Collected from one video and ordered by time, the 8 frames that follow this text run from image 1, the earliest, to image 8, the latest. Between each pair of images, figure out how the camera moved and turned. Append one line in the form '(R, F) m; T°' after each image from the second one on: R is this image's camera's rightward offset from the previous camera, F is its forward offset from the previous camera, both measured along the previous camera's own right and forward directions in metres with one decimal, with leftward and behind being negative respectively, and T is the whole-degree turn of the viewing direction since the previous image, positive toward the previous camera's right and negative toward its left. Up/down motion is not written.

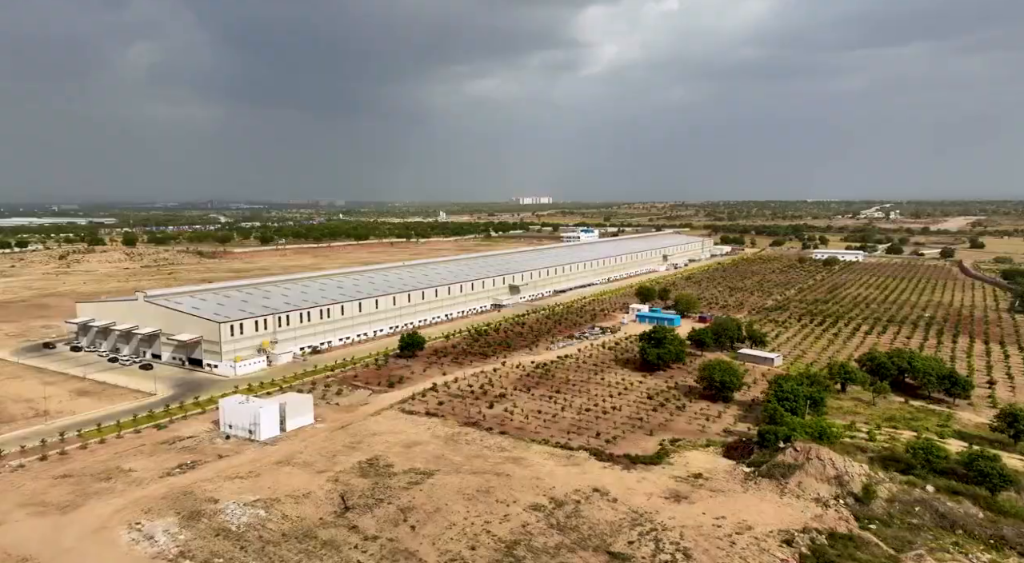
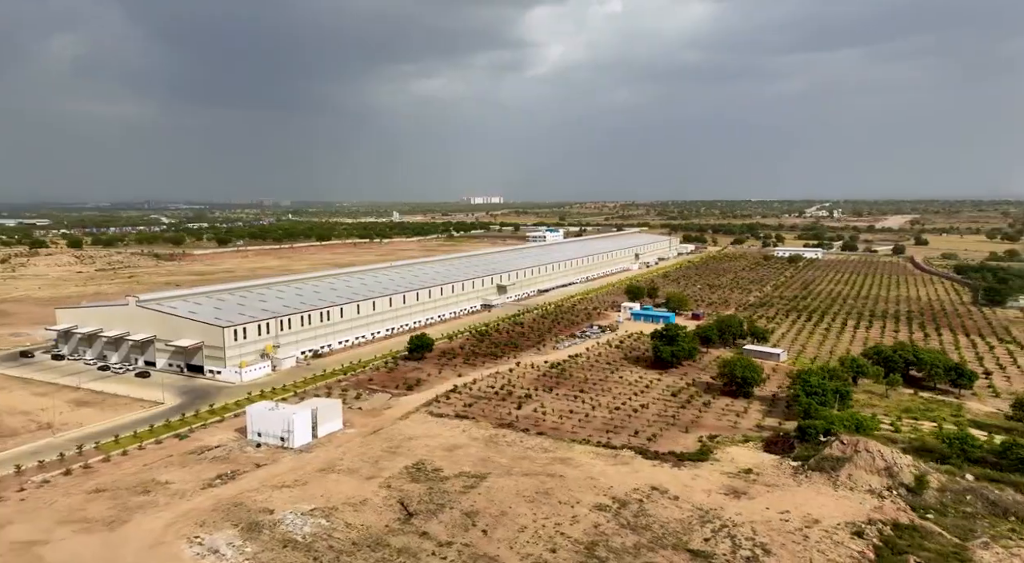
(-2.3, +0.3) m; +4°
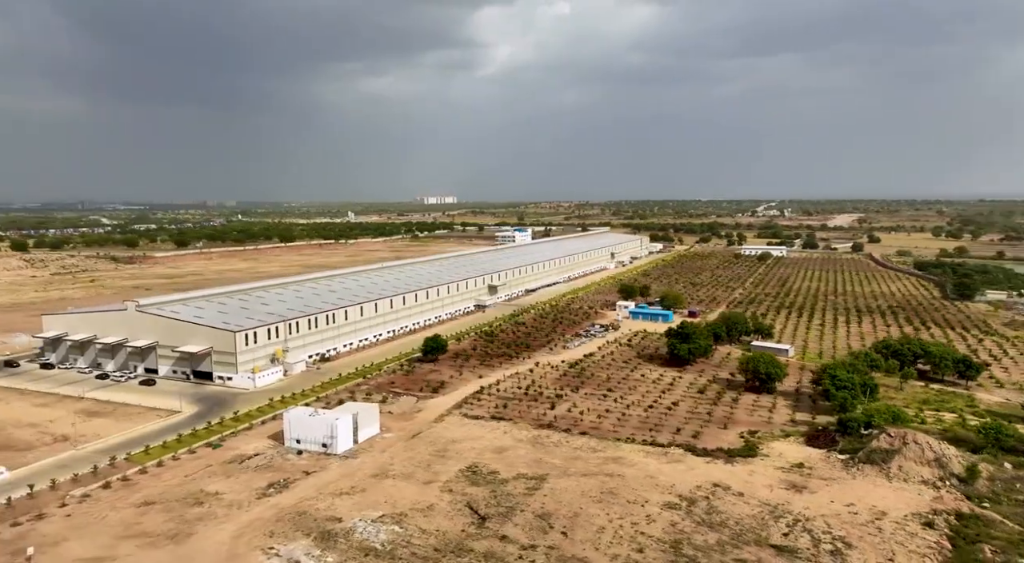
(-2.3, +0.2) m; +4°
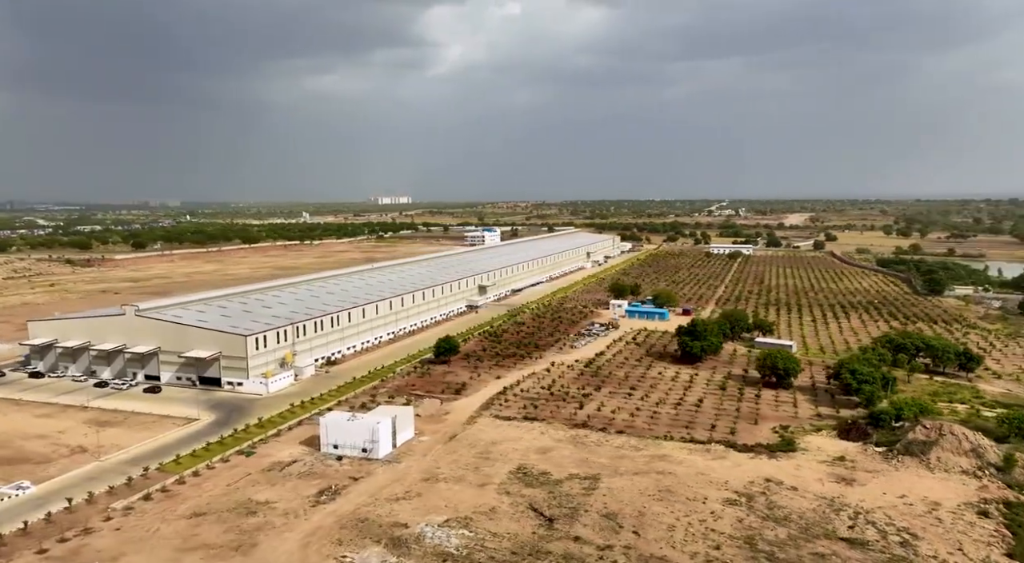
(-2.2, +0.2) m; +4°
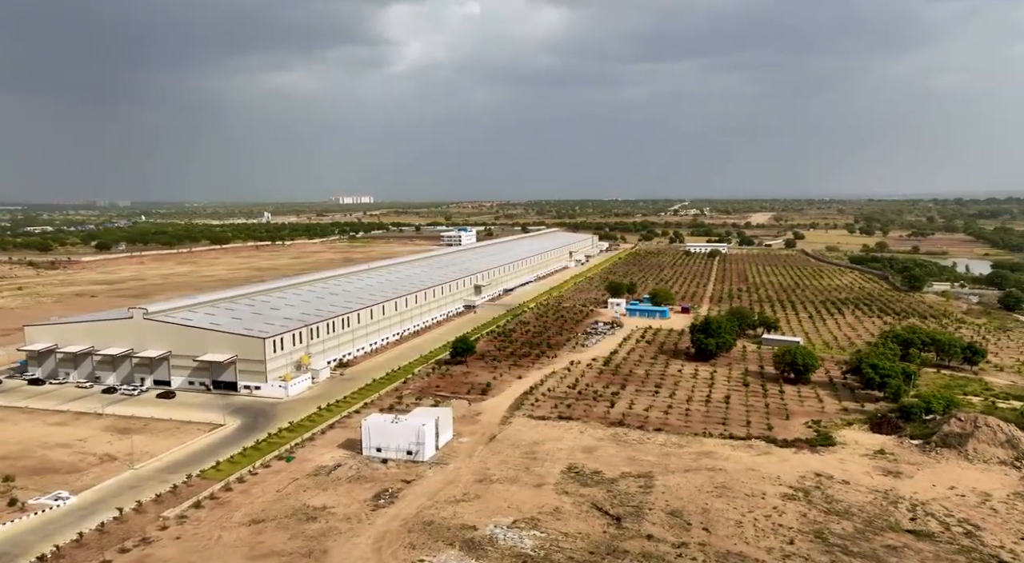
(-2.0, +0.1) m; +3°
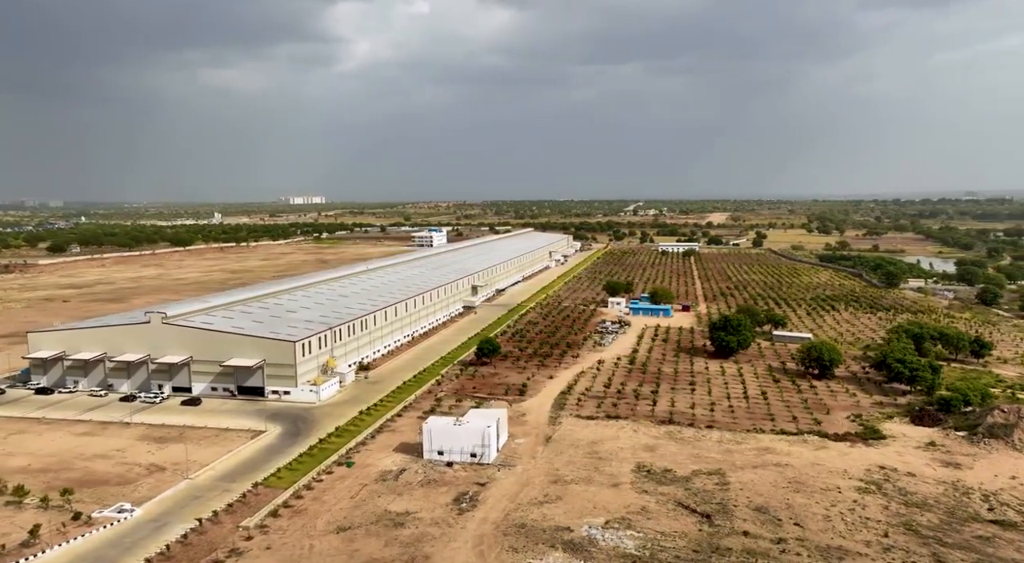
(-2.6, +0.2) m; +4°
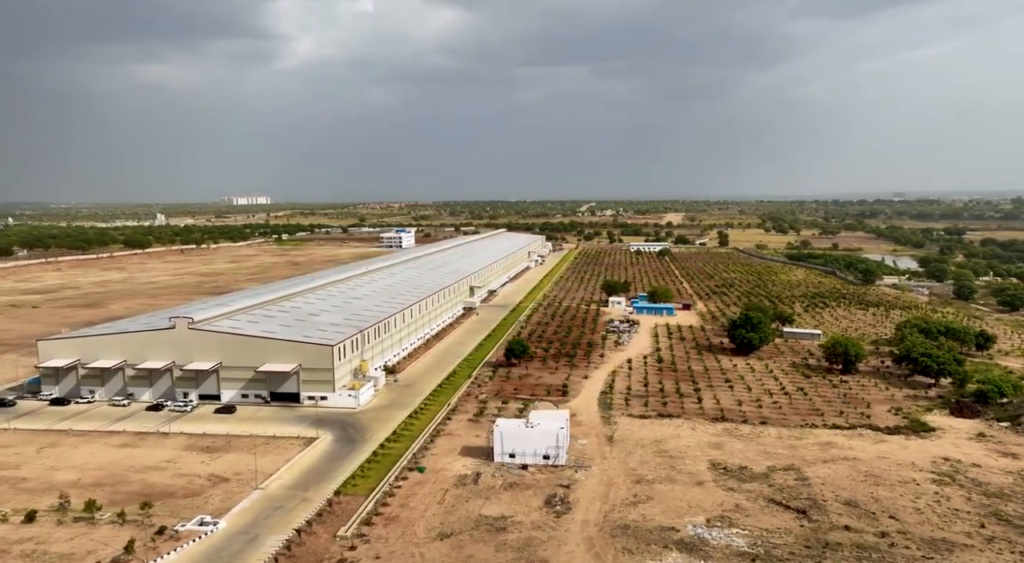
(-2.9, +0.2) m; +4°
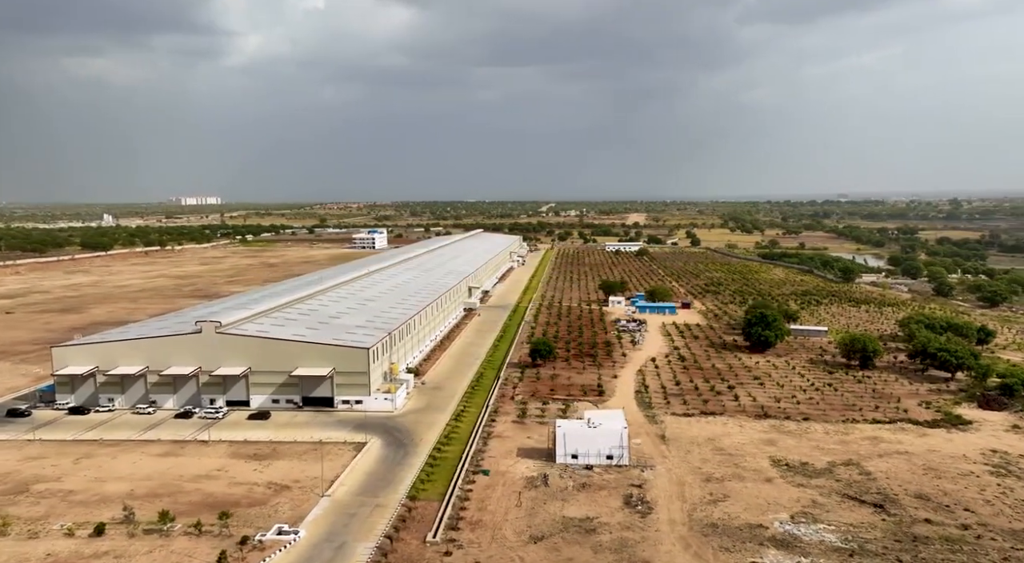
(-2.5, +0.2) m; +3°
